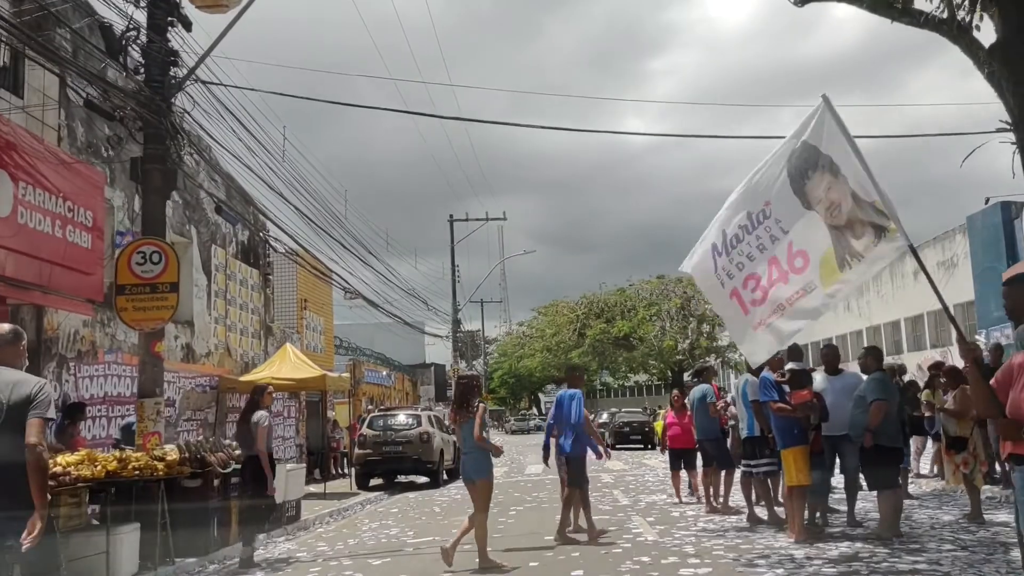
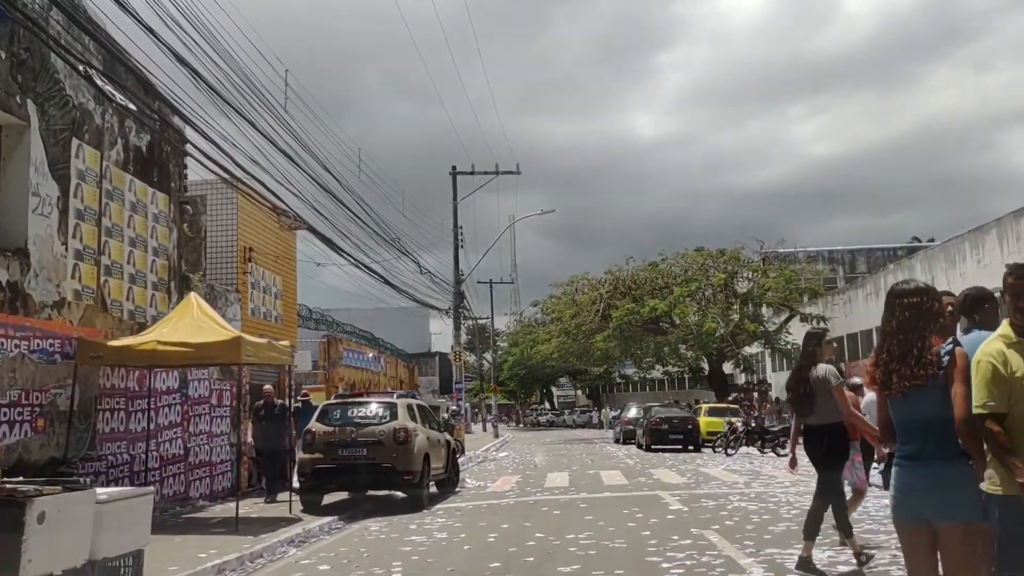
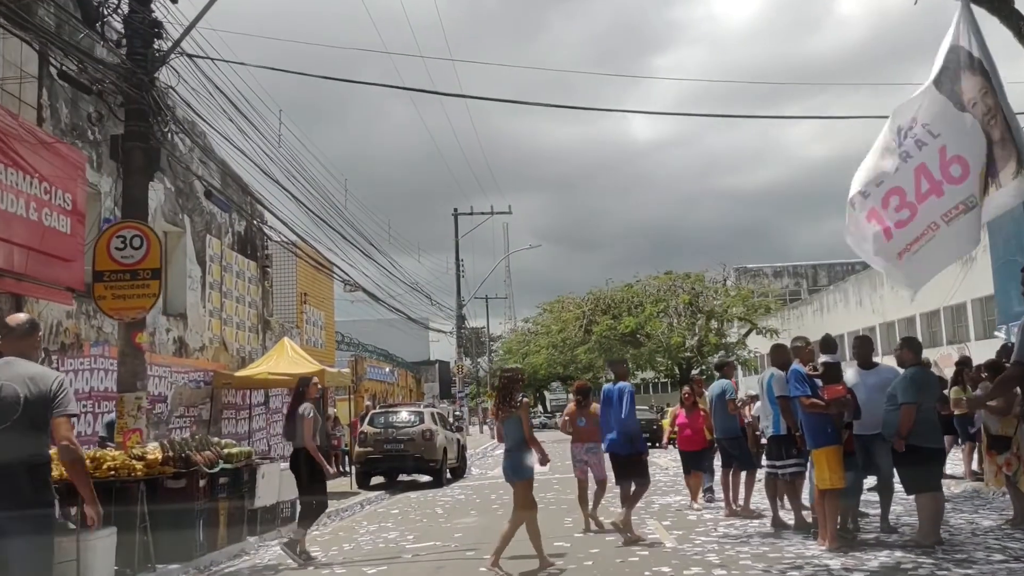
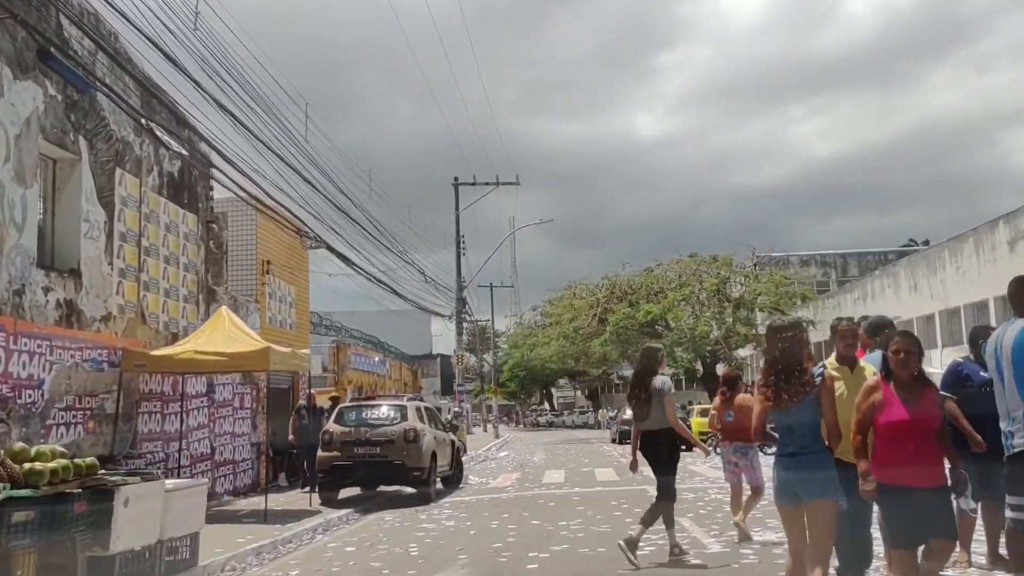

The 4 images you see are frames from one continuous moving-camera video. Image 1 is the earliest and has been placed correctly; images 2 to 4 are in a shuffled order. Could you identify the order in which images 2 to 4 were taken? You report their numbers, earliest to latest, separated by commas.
3, 4, 2
